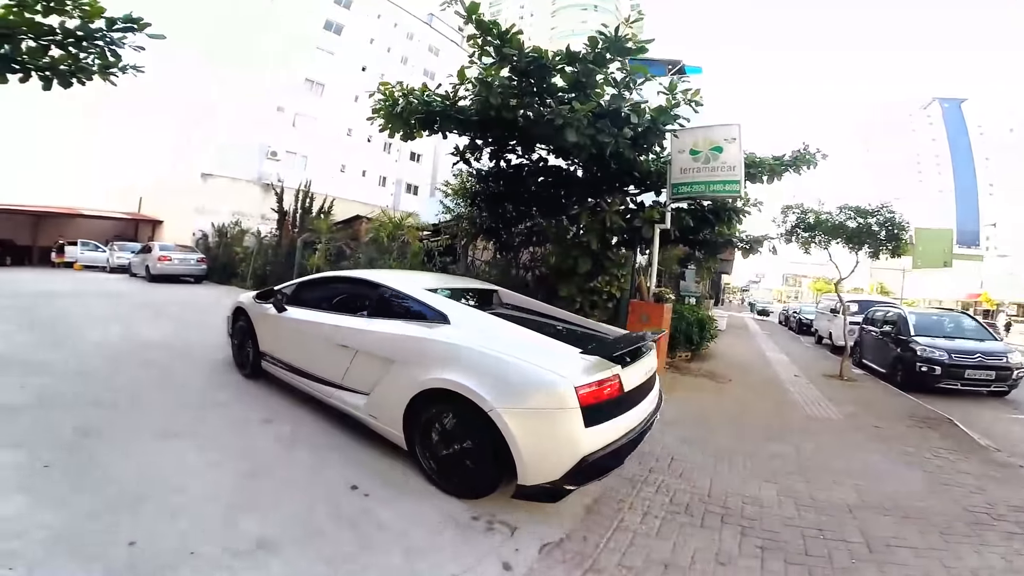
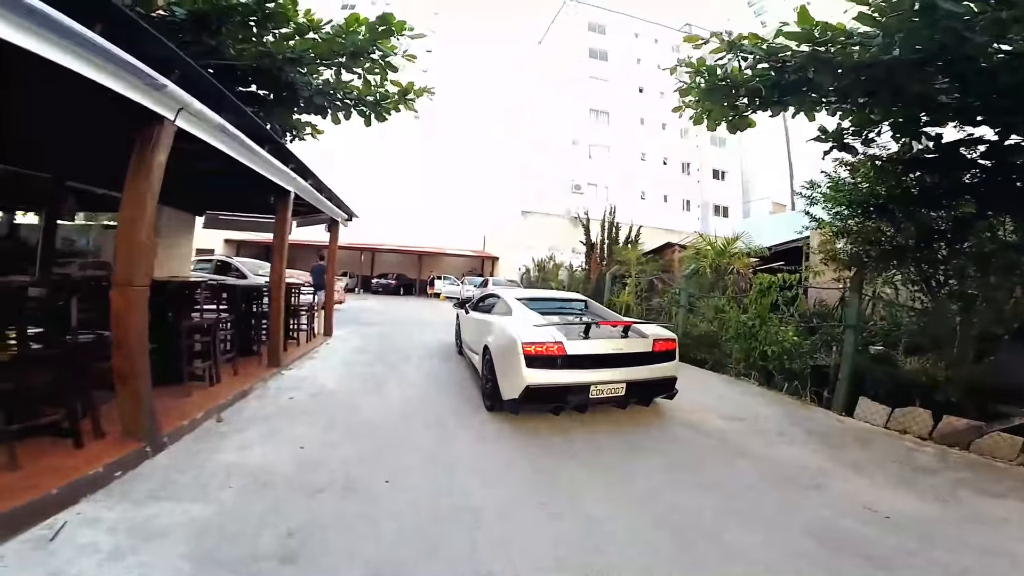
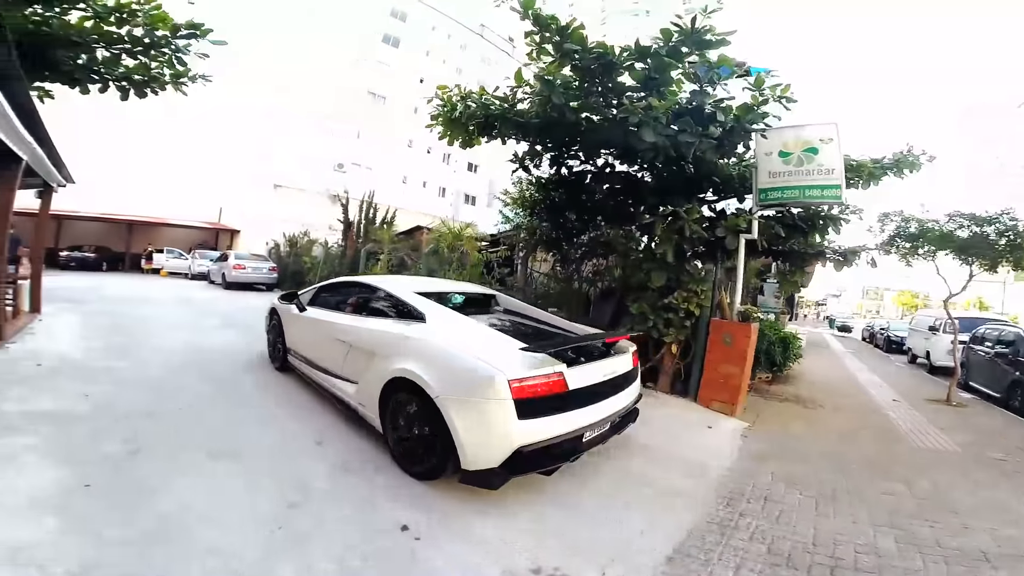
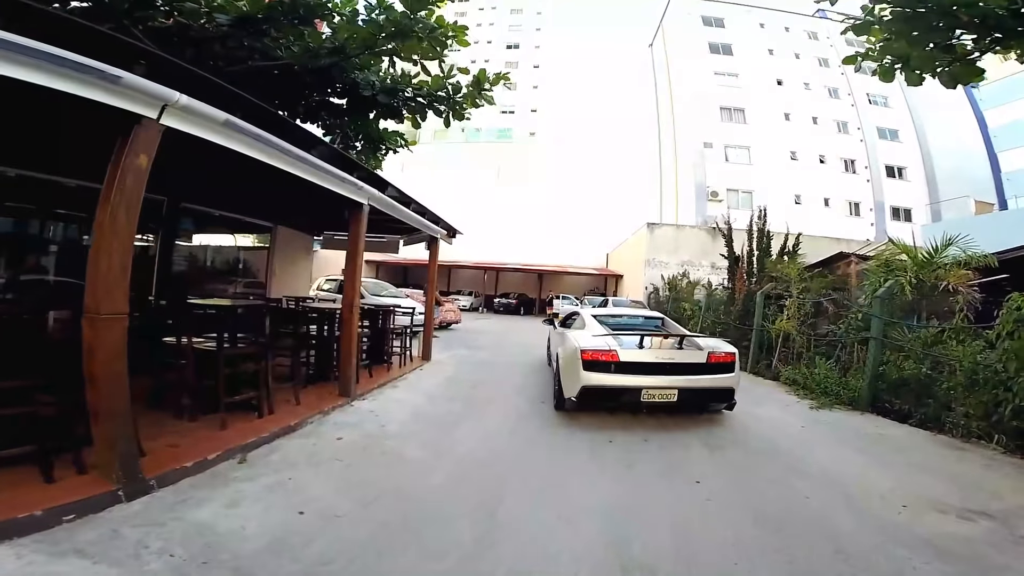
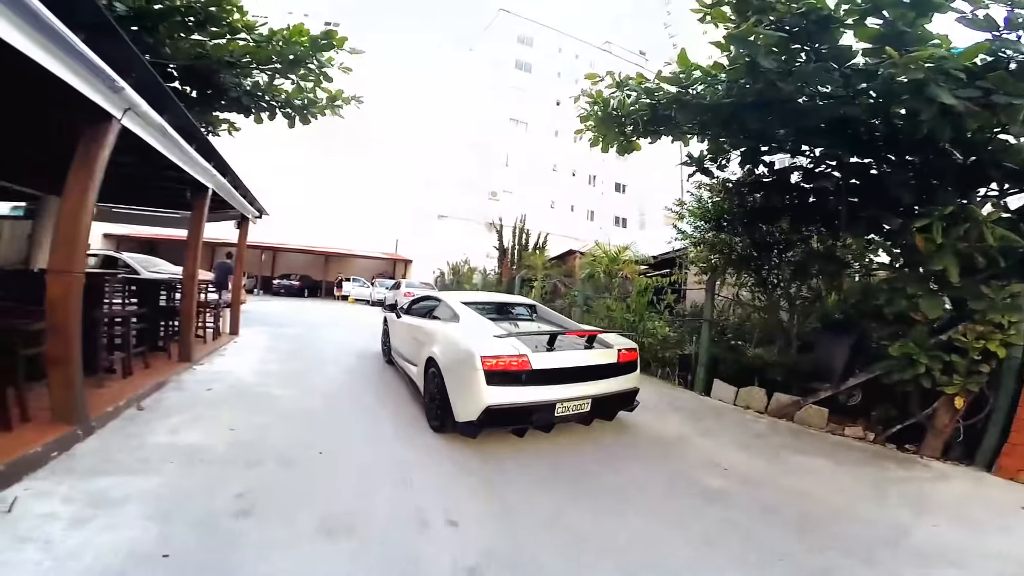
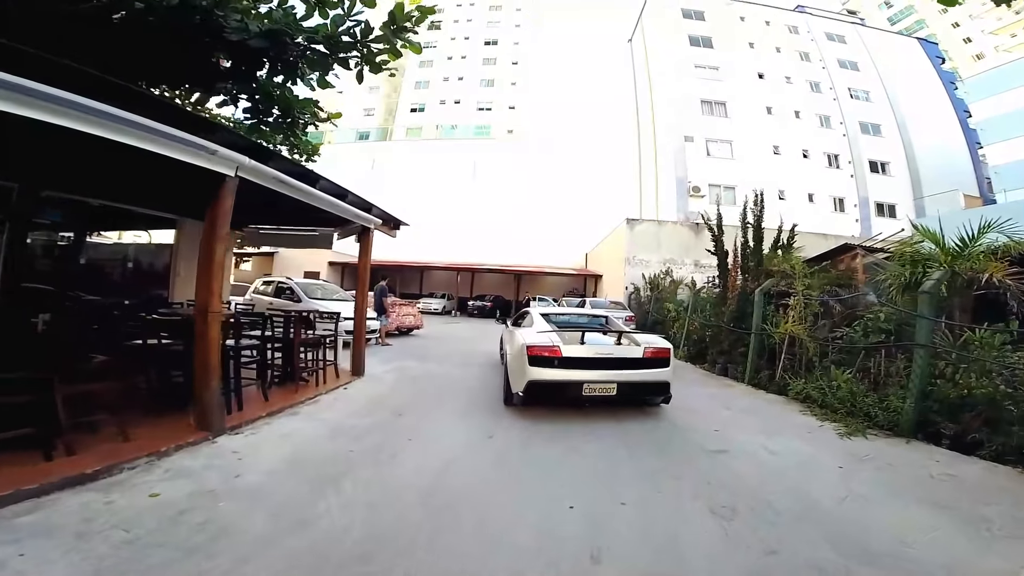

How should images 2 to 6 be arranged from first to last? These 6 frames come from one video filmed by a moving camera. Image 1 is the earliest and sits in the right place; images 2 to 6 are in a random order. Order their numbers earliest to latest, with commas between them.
3, 5, 2, 4, 6
